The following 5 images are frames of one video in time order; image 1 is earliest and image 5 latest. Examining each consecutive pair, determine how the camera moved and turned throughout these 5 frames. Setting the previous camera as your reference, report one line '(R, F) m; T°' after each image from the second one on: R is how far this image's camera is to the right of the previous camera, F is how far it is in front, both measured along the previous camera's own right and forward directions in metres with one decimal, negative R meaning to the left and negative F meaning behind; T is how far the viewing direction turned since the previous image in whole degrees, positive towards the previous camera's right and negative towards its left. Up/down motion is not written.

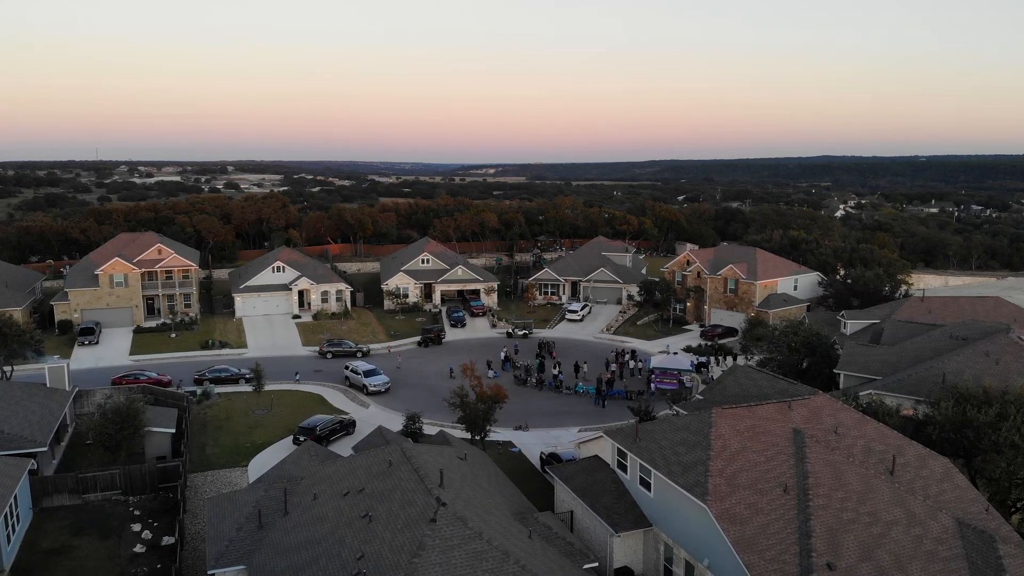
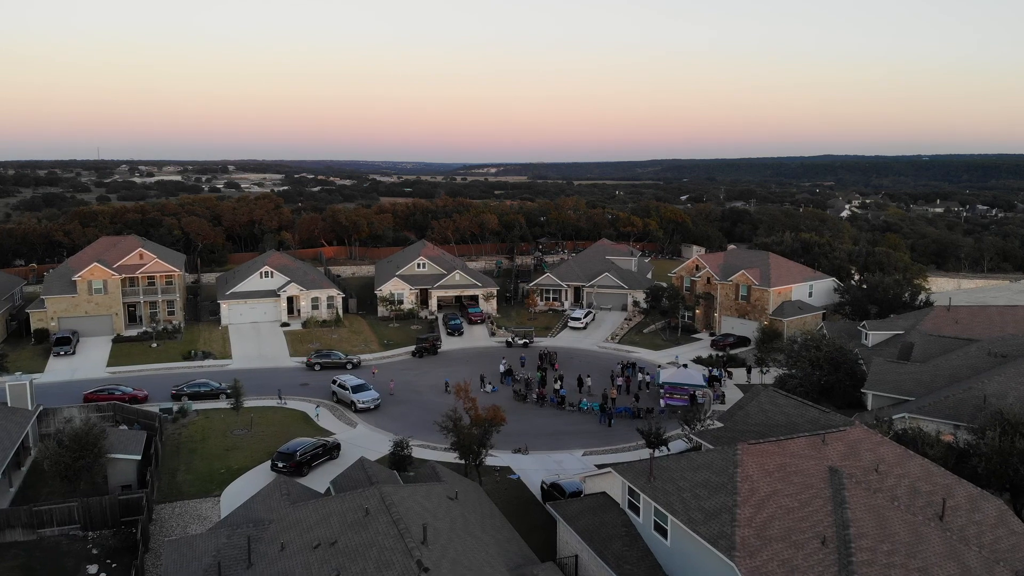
(+0.1, +2.4) m; 0°
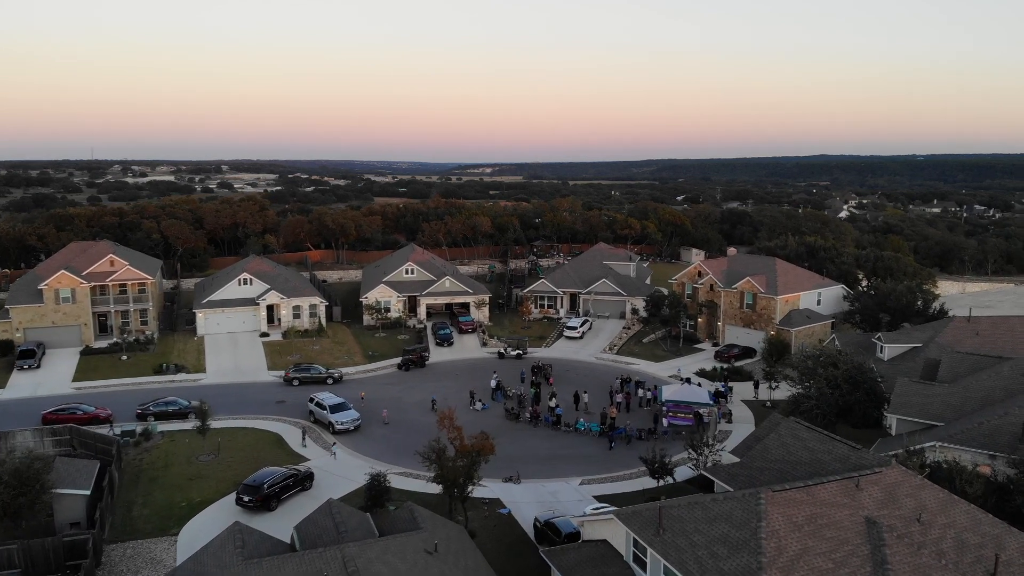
(+0.2, +2.4) m; 0°
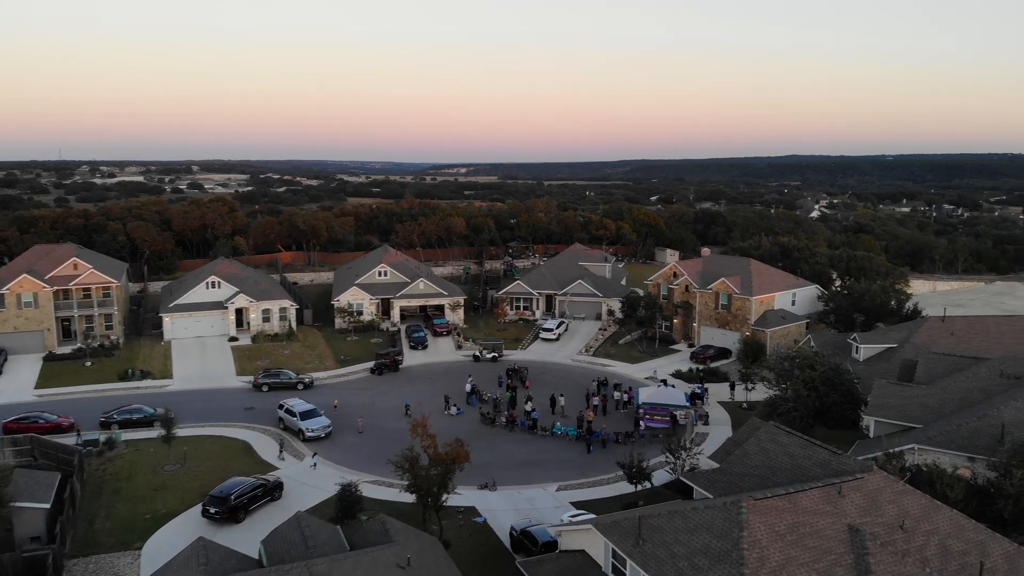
(0.0, +0.5) m; +2°
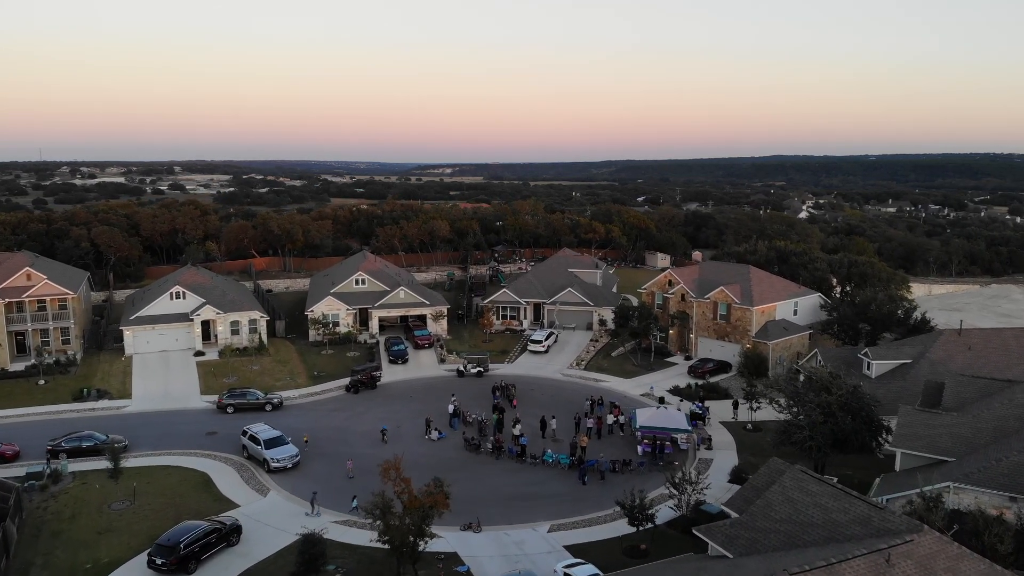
(0.0, +2.5) m; +1°
